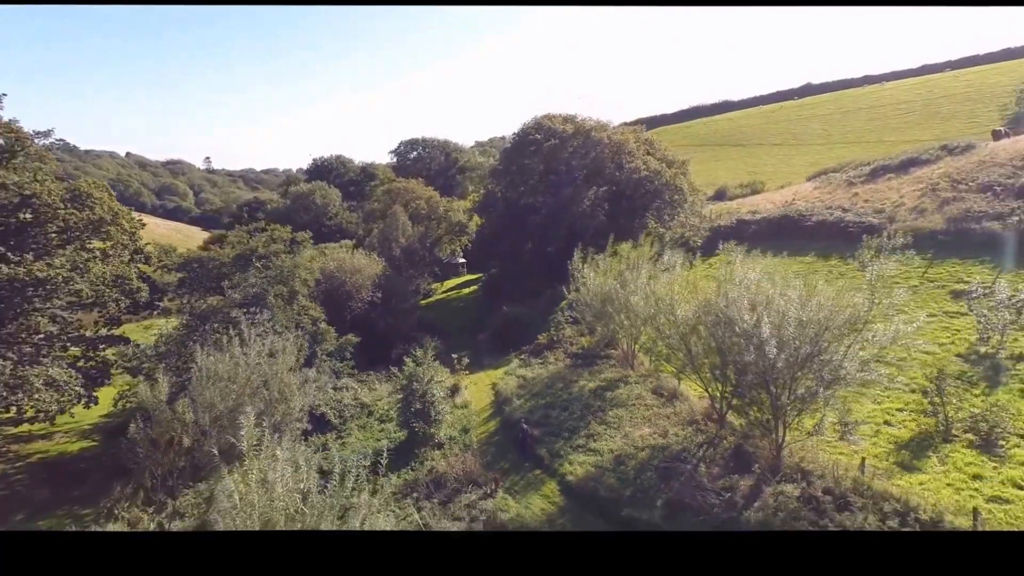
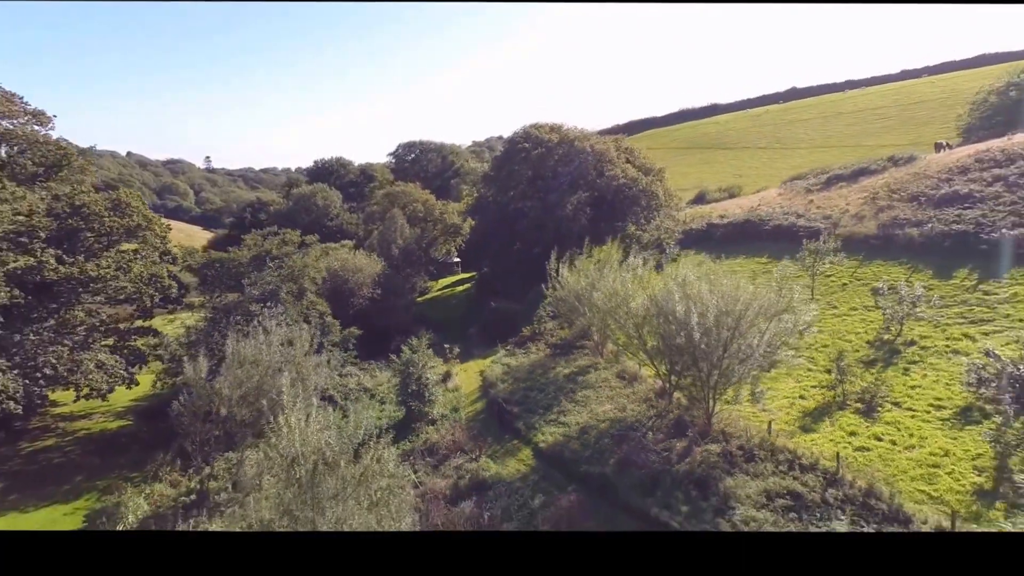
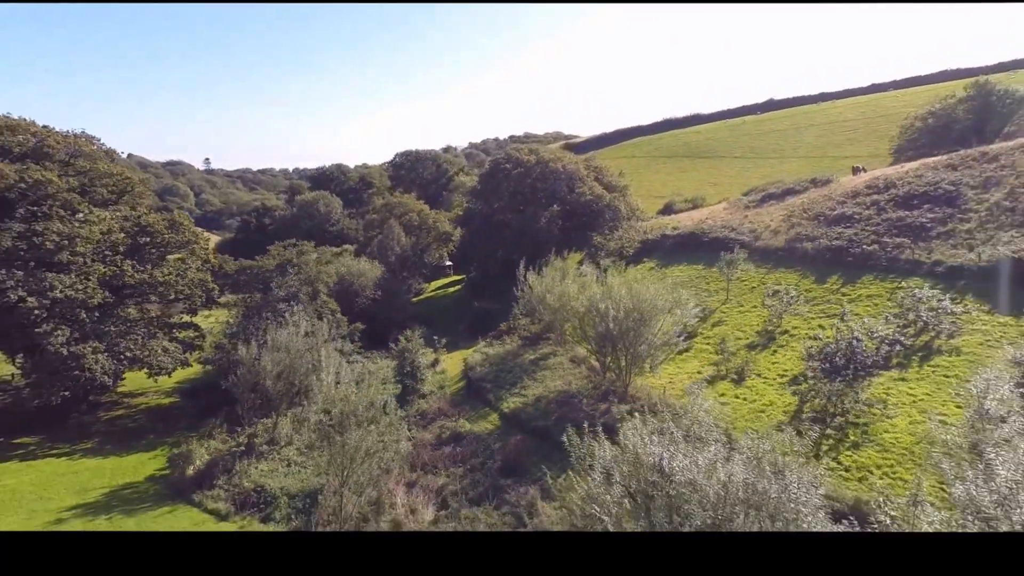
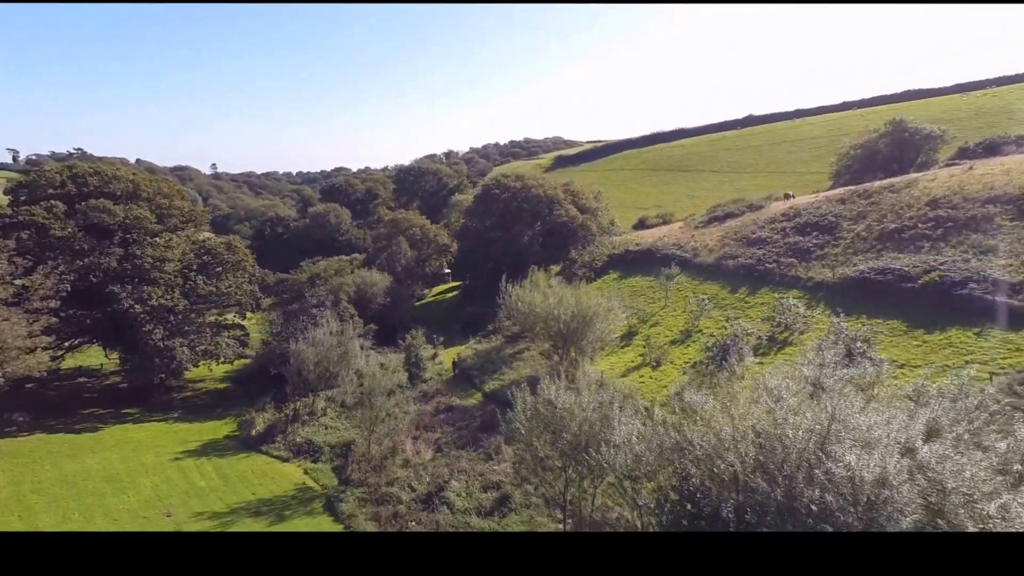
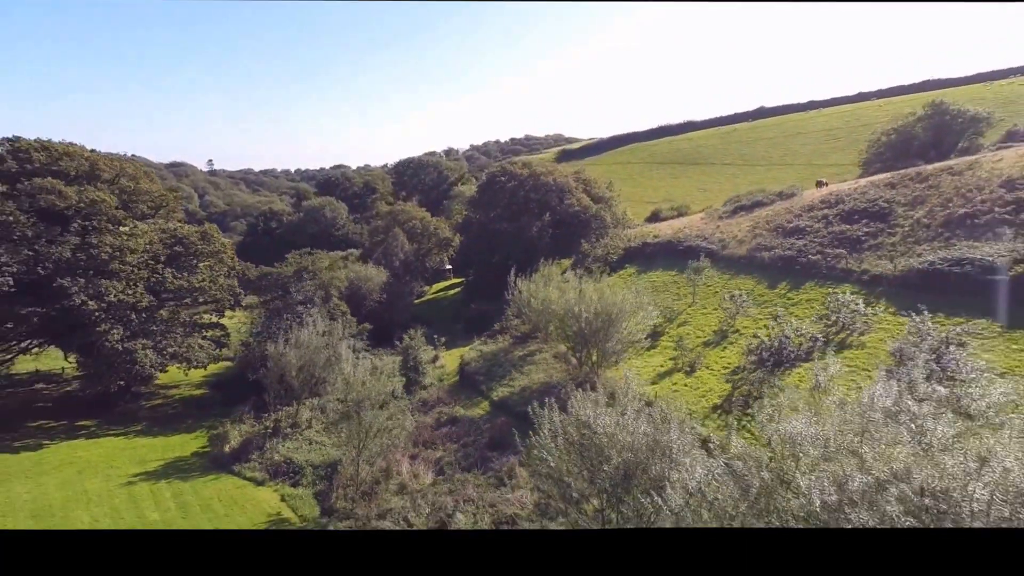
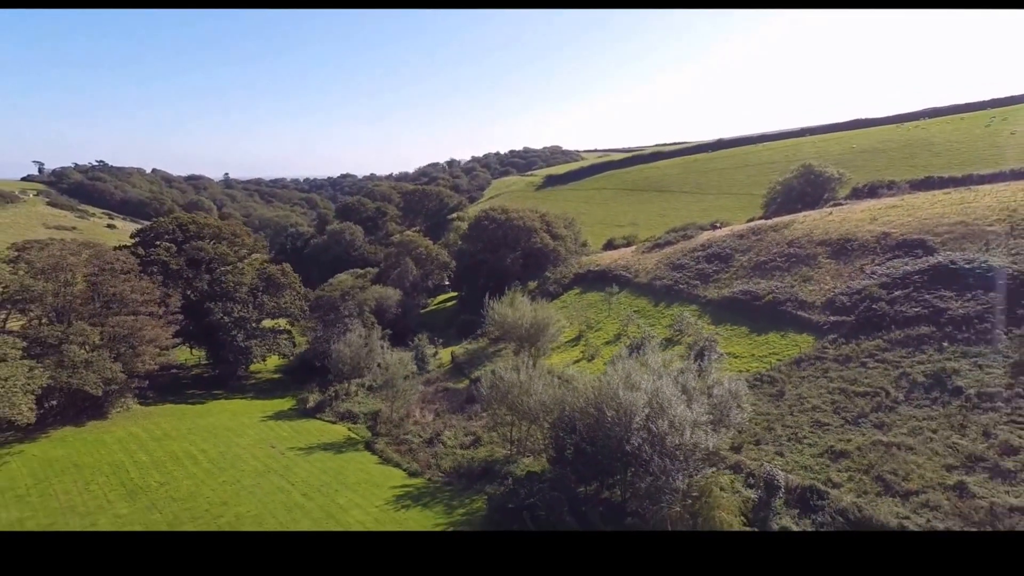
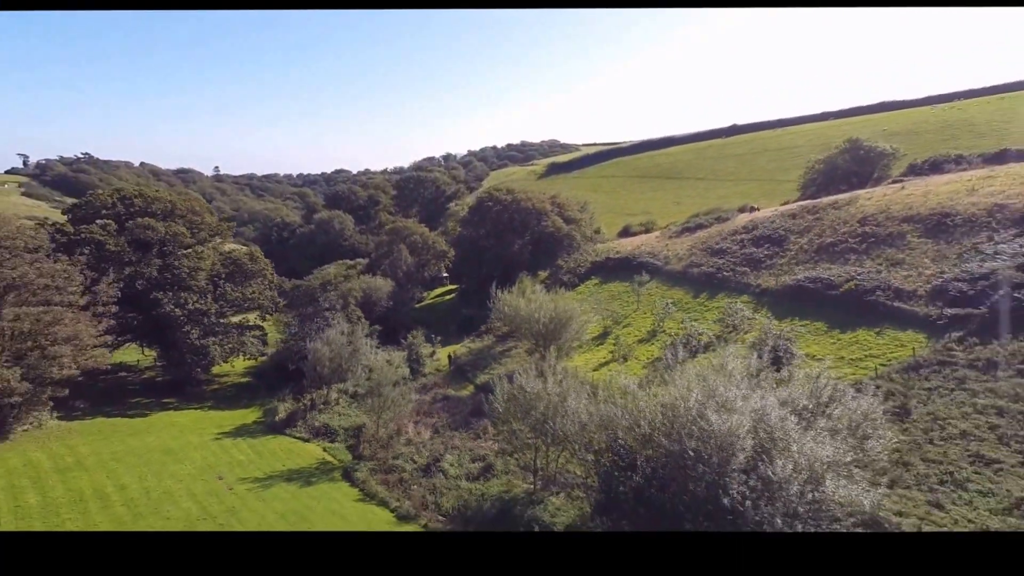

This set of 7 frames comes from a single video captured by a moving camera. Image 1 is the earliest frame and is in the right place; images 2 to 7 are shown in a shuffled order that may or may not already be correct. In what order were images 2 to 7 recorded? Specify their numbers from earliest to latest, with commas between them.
2, 3, 5, 4, 7, 6
